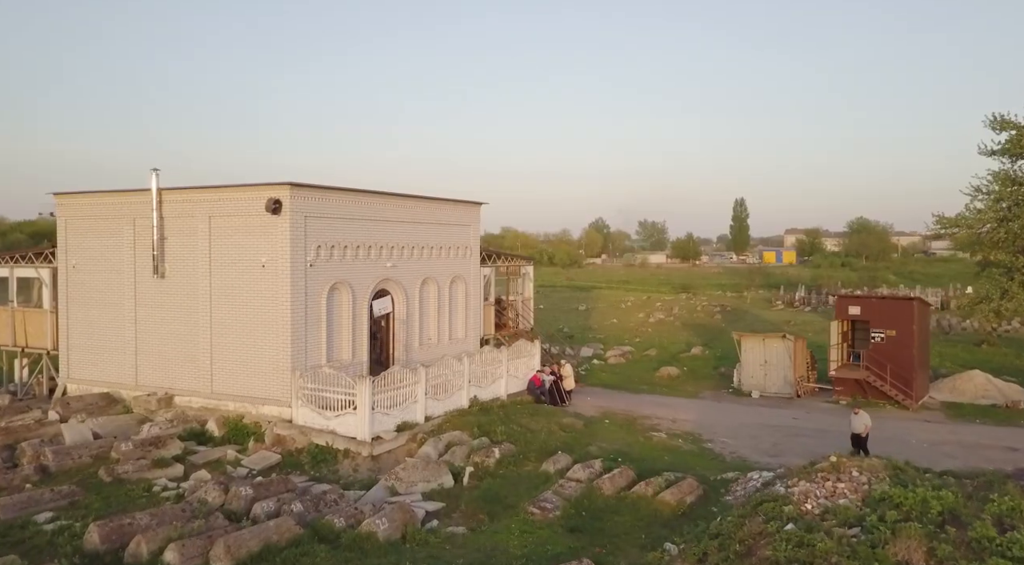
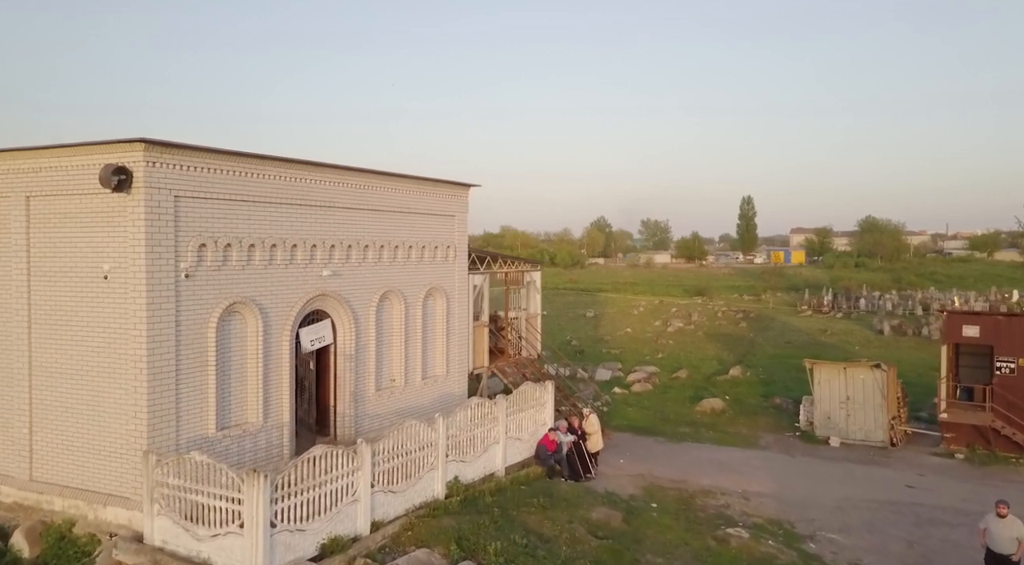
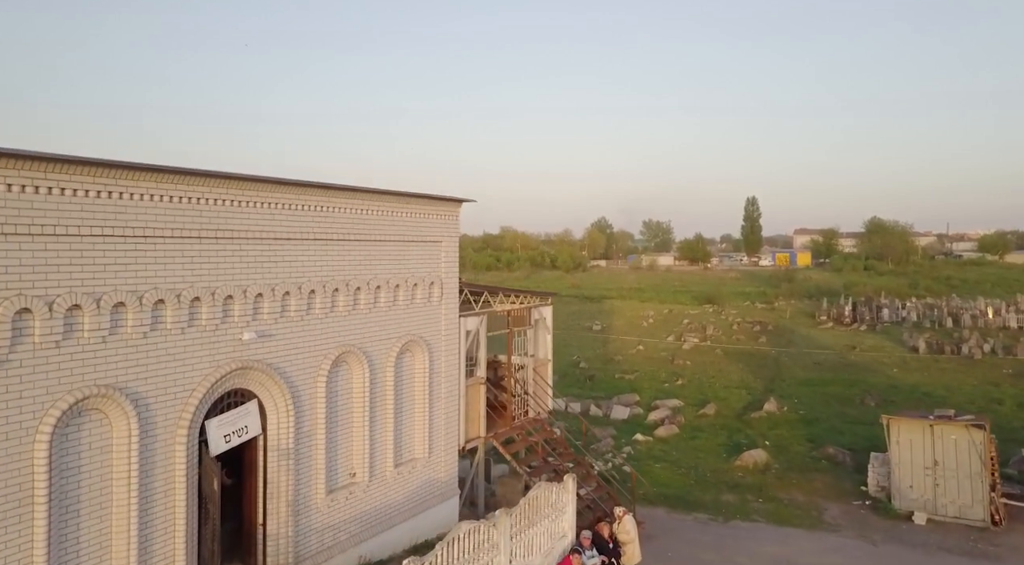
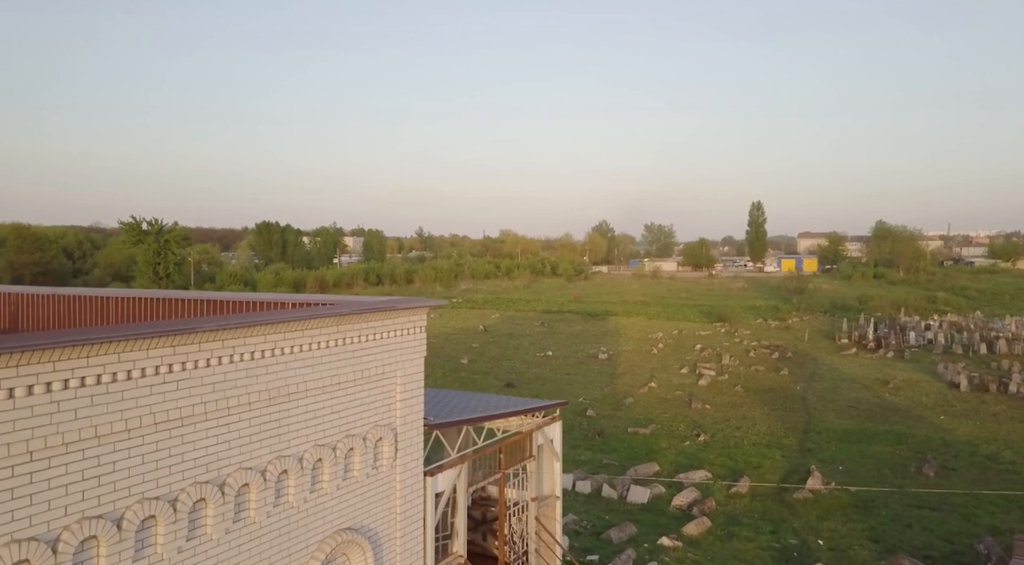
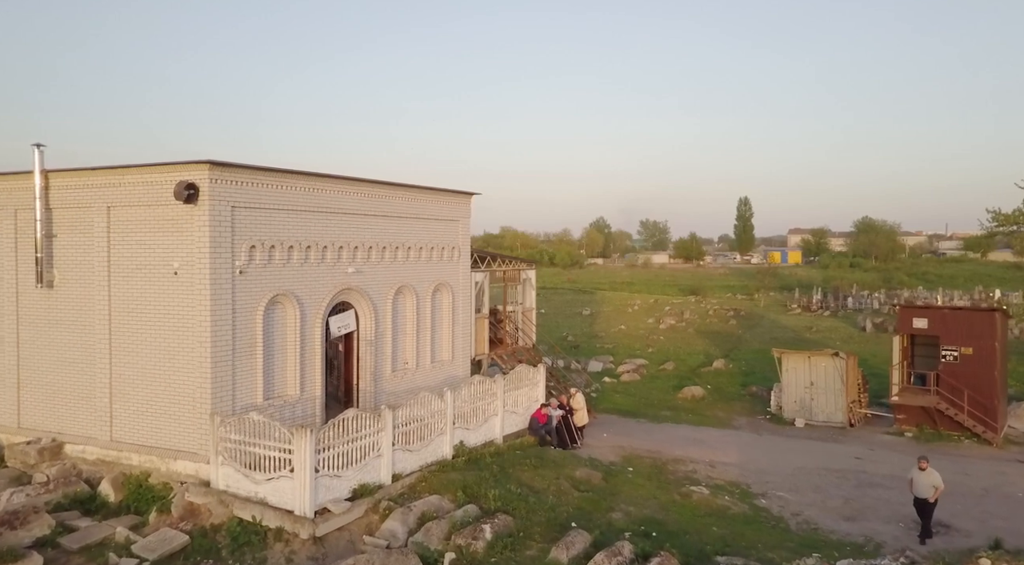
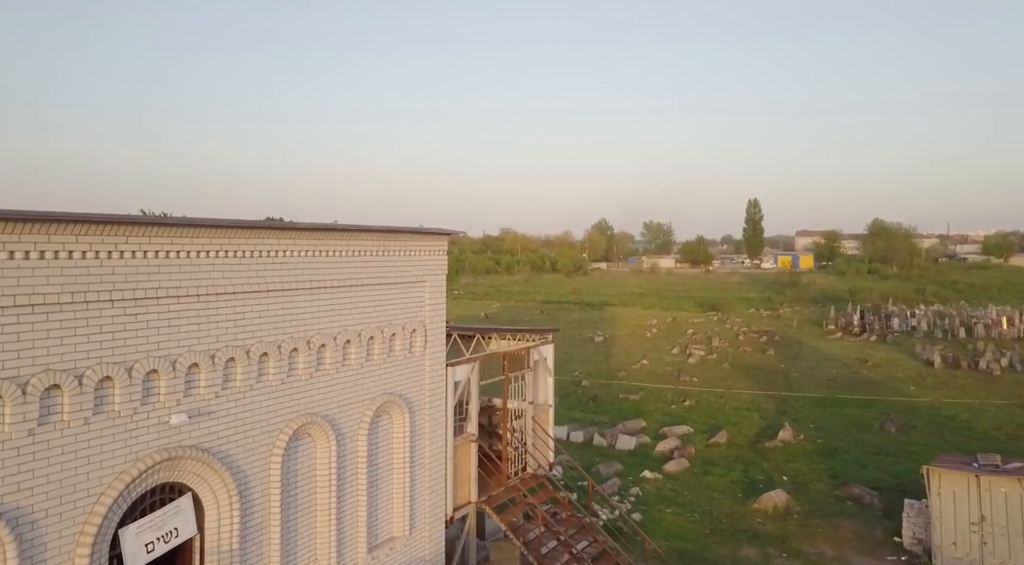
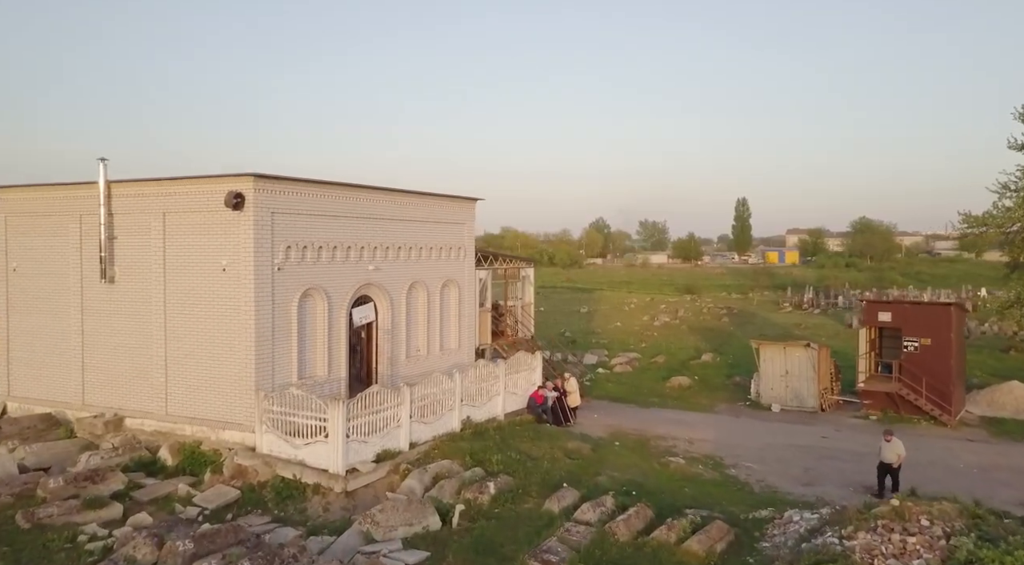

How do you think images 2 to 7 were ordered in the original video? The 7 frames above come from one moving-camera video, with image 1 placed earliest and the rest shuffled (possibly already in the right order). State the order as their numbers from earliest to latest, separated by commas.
7, 5, 2, 3, 6, 4
